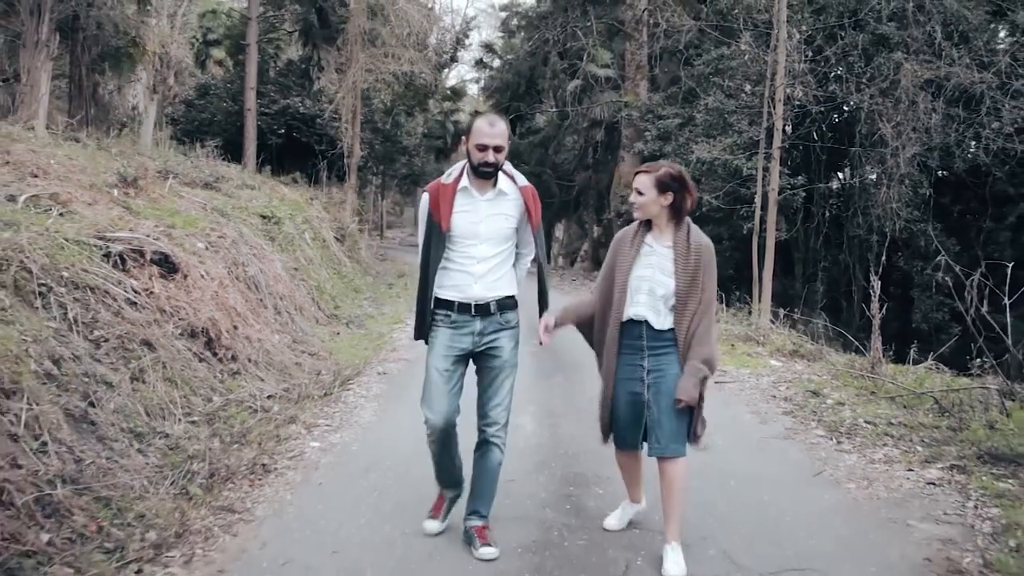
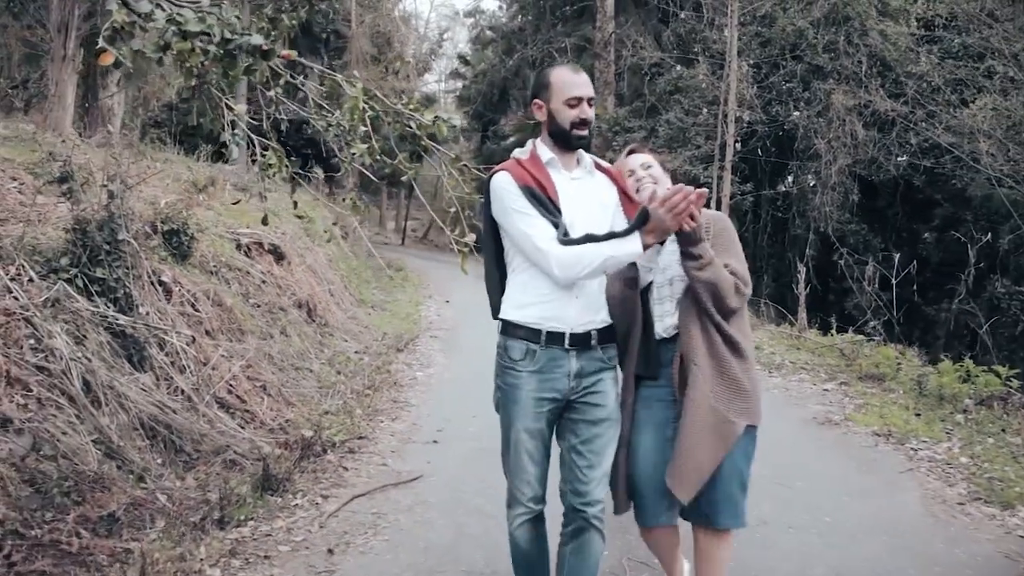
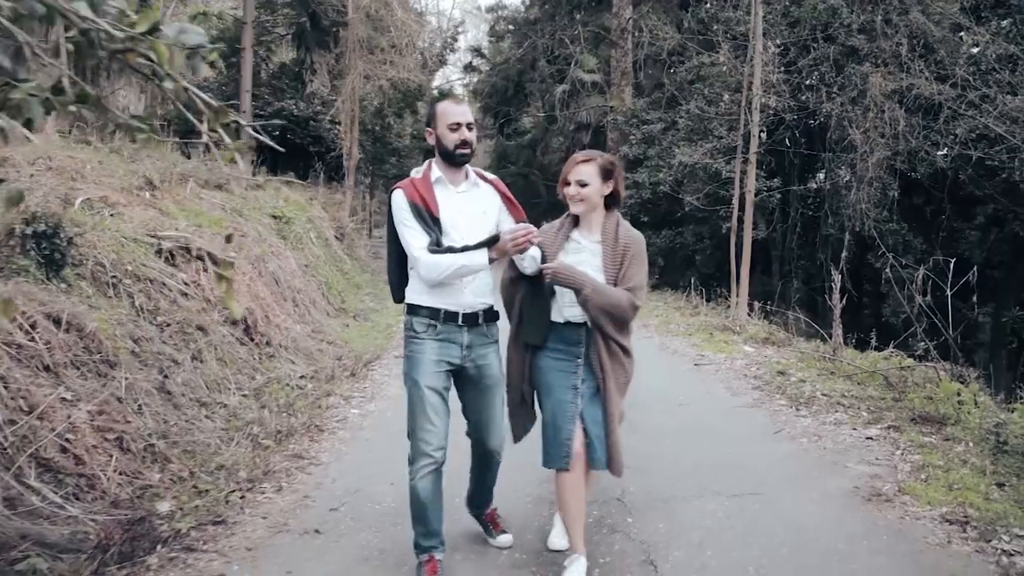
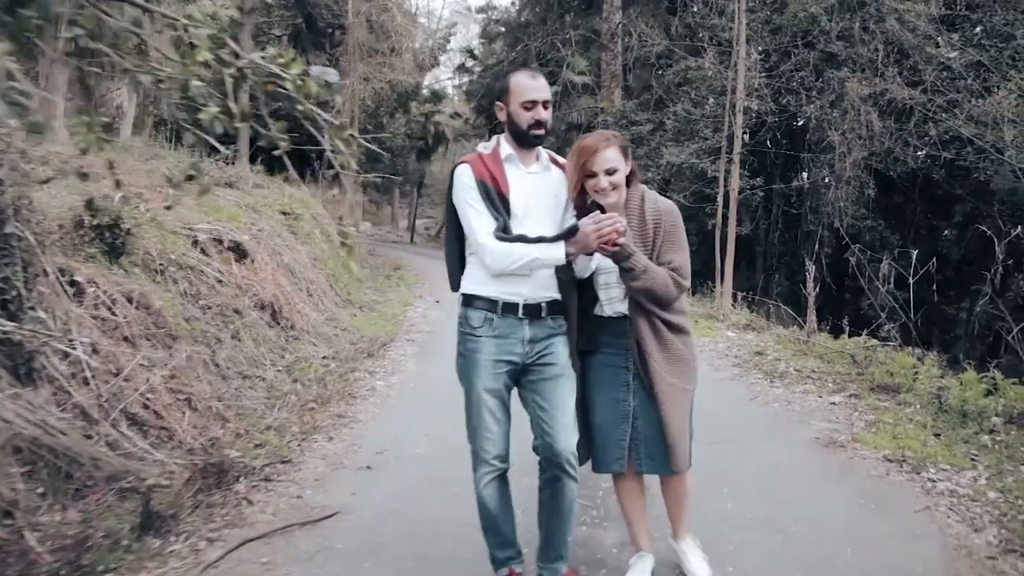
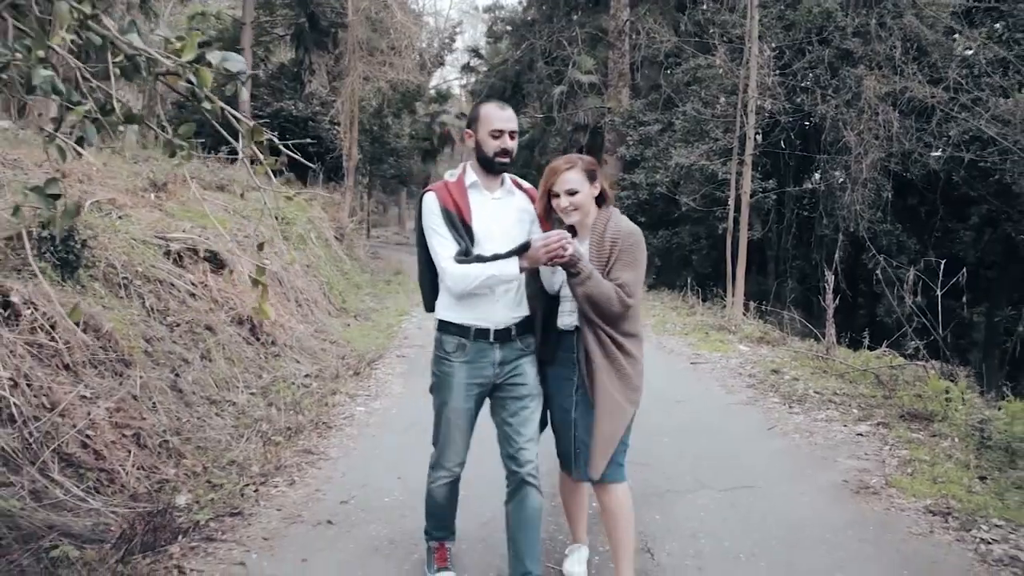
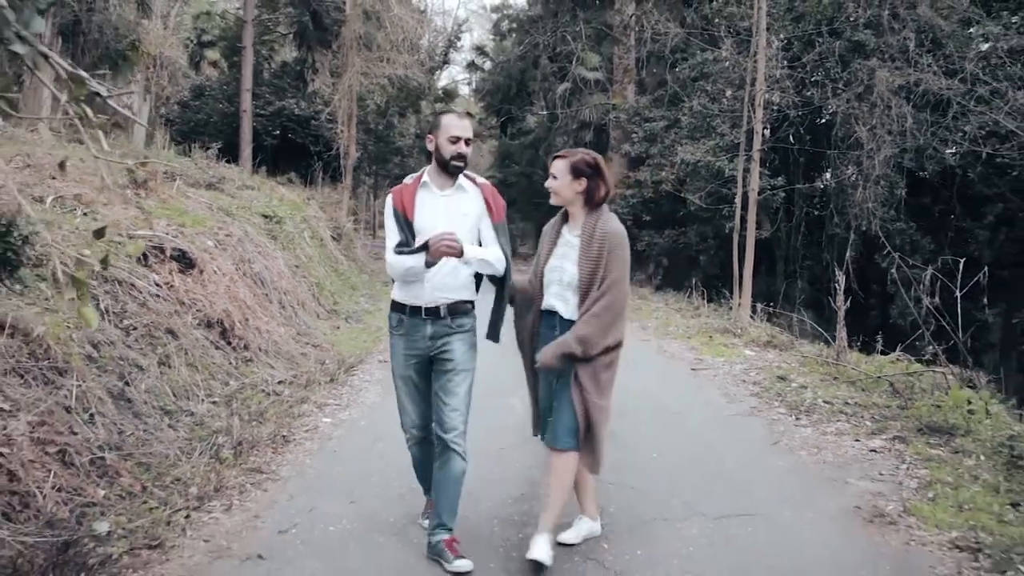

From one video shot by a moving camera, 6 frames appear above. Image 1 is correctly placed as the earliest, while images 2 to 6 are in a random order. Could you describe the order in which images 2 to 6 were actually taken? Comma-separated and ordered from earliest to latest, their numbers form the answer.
6, 3, 5, 4, 2
